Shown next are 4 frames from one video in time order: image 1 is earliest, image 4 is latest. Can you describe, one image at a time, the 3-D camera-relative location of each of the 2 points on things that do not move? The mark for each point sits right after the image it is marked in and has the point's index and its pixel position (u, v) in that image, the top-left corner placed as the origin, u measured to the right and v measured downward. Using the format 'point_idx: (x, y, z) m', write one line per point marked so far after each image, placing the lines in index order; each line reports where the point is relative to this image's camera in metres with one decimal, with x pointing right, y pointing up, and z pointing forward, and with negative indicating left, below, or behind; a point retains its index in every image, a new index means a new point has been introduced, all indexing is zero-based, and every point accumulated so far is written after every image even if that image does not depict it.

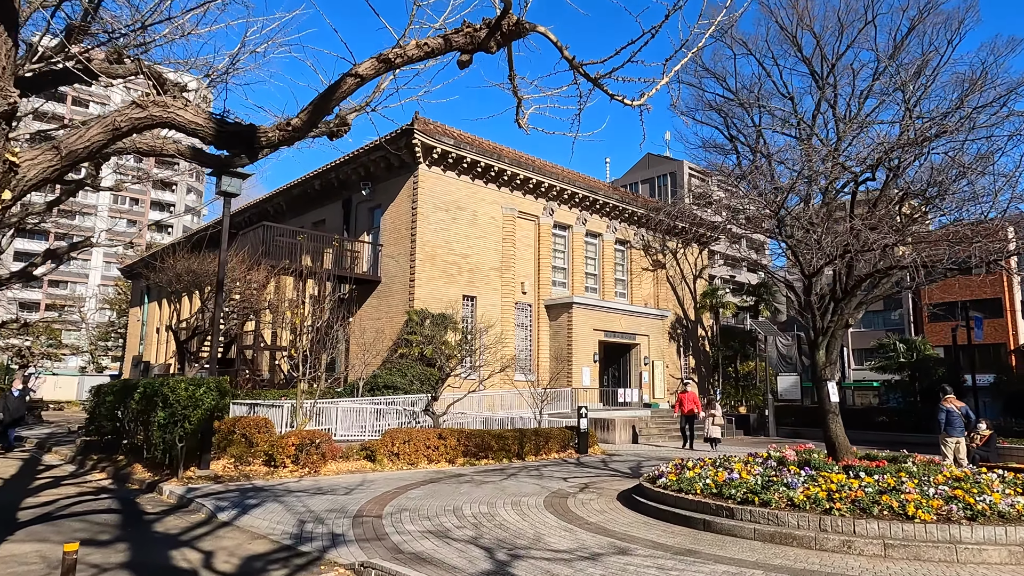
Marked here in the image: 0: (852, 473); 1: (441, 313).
0: (+4.0, -2.2, +7.8) m
1: (-2.1, -0.7, +19.3) m
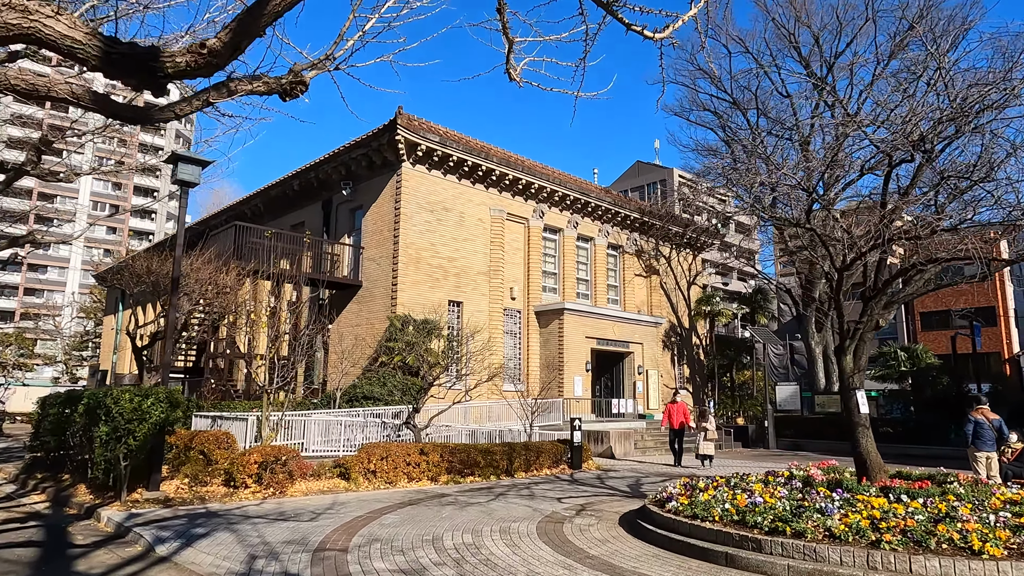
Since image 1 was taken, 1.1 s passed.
0: (+3.9, -2.1, +6.8) m
1: (-2.4, -0.8, +18.2) m
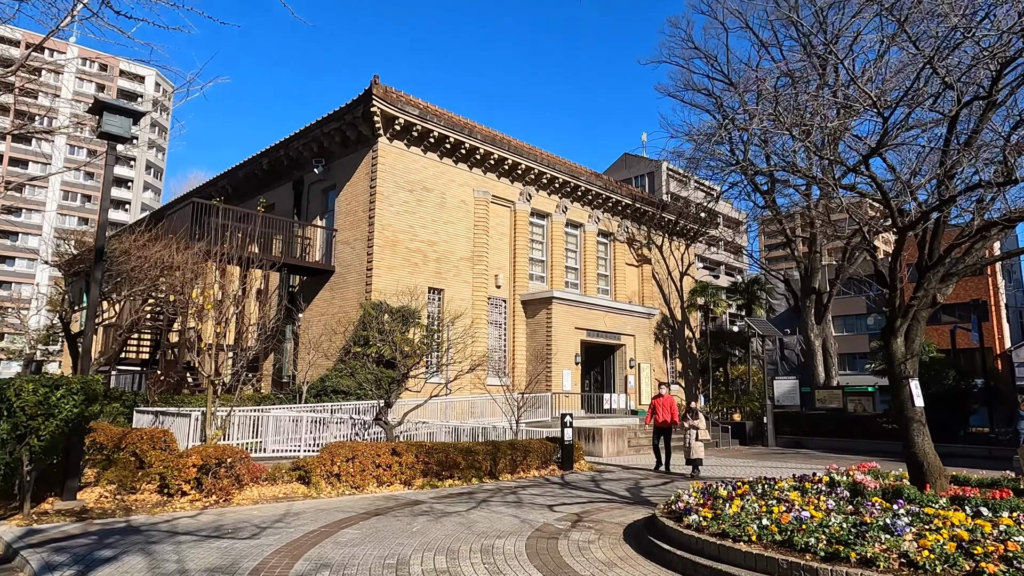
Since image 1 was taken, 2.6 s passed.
0: (+3.8, -1.8, +5.5) m
1: (-2.8, -0.4, +16.7) m
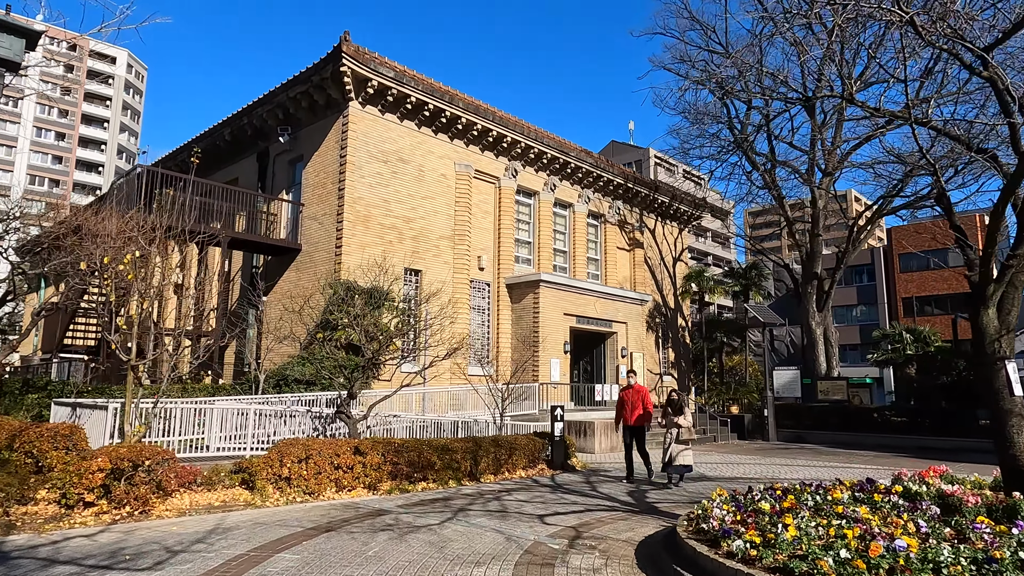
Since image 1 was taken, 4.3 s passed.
0: (+3.7, -1.5, +4.0) m
1: (-3.2, 0.0, +15.1) m
